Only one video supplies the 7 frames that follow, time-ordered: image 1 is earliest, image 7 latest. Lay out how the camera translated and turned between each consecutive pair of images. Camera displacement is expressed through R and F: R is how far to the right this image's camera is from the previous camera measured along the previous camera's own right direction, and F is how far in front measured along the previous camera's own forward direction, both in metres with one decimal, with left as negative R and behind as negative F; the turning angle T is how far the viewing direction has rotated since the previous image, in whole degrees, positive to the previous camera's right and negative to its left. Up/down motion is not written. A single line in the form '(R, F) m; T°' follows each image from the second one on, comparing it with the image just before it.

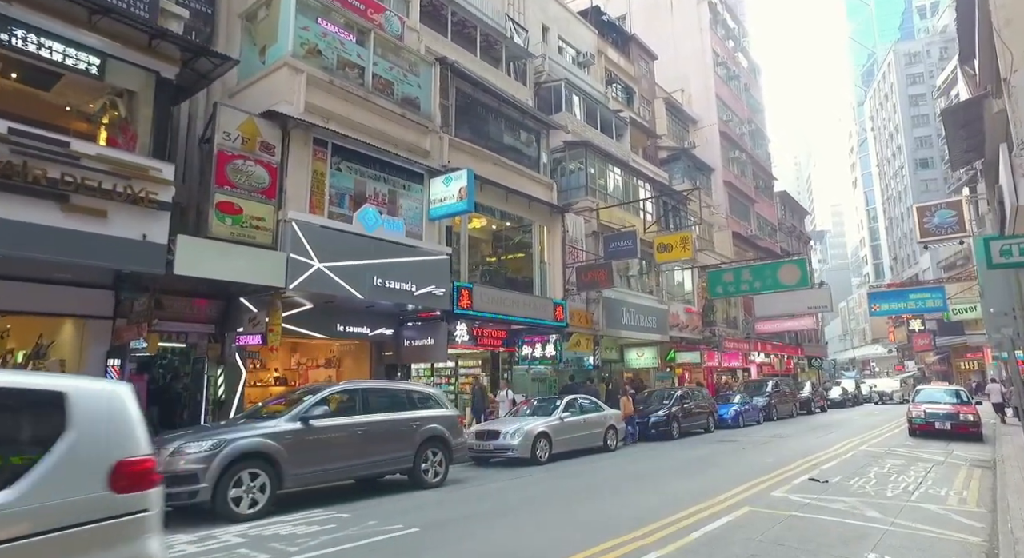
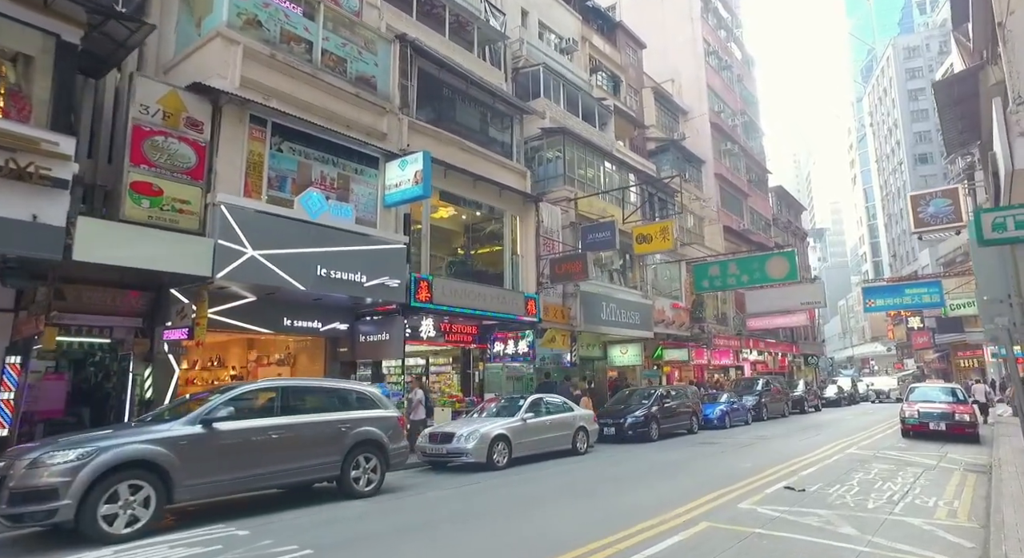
(+0.9, +1.0) m; 0°
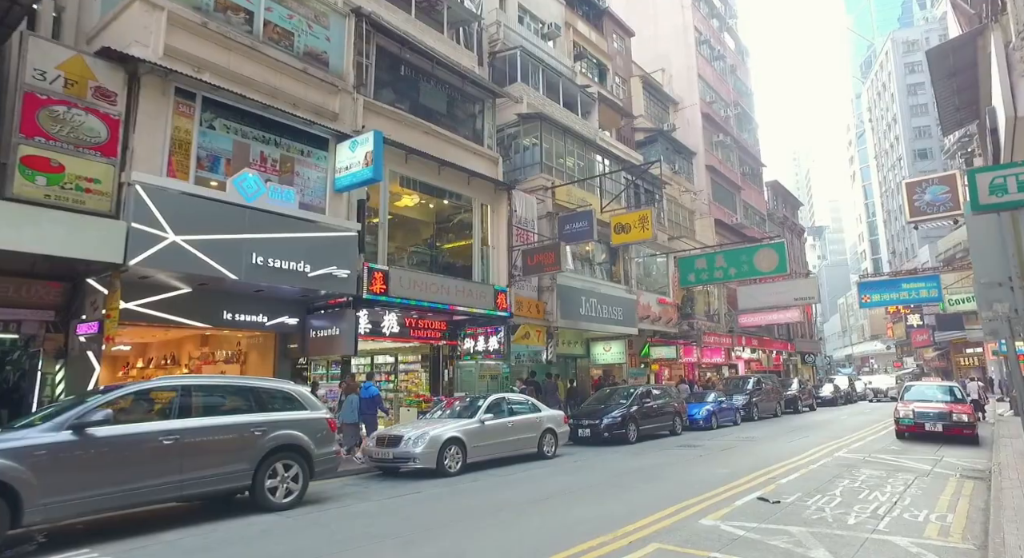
(+0.9, +1.1) m; 0°
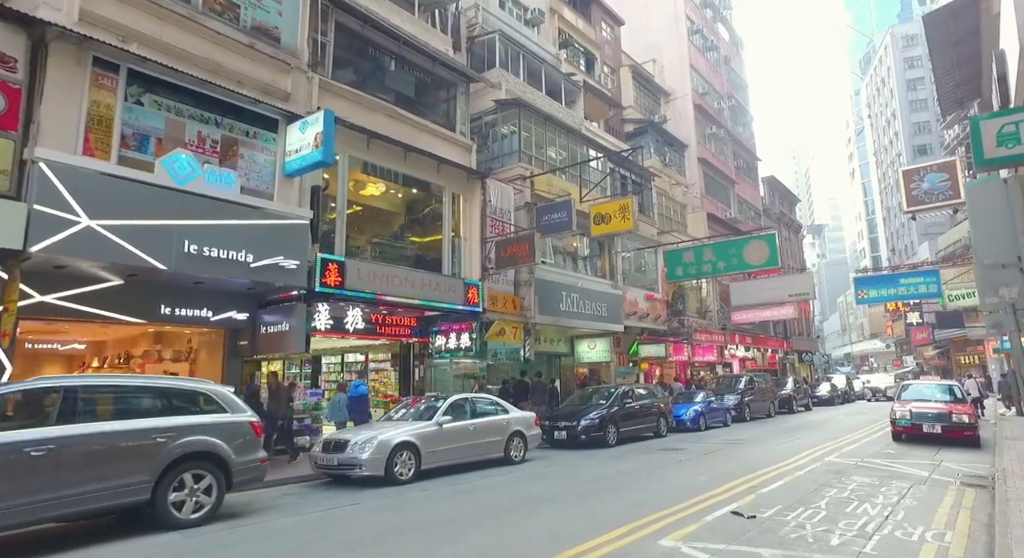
(+0.7, +1.0) m; 0°
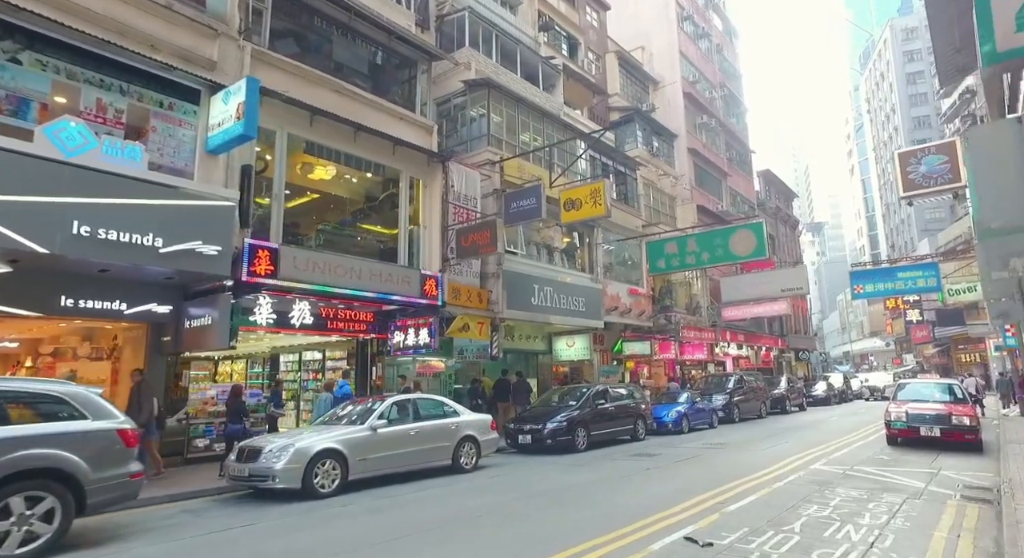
(+0.9, +1.3) m; 0°
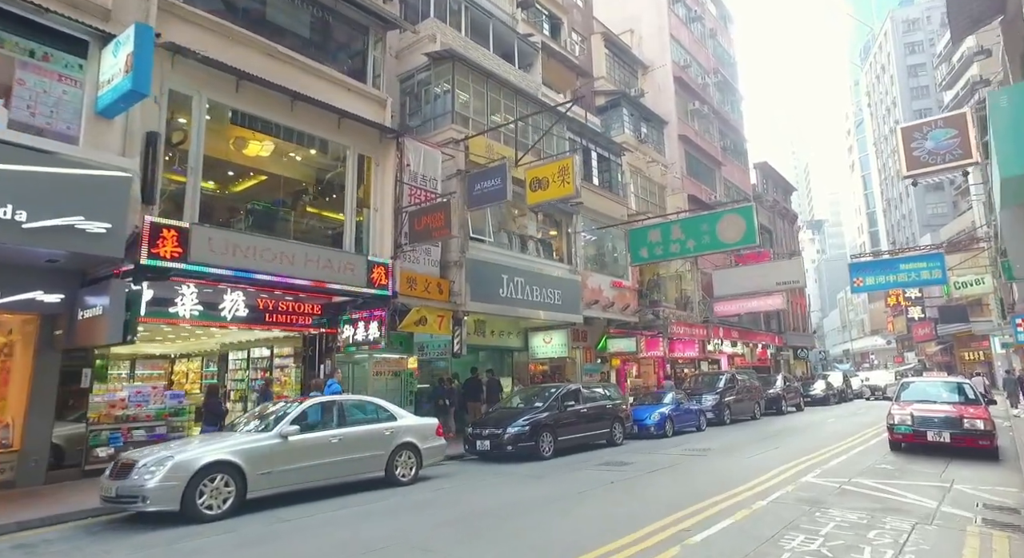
(+0.9, +1.5) m; 0°
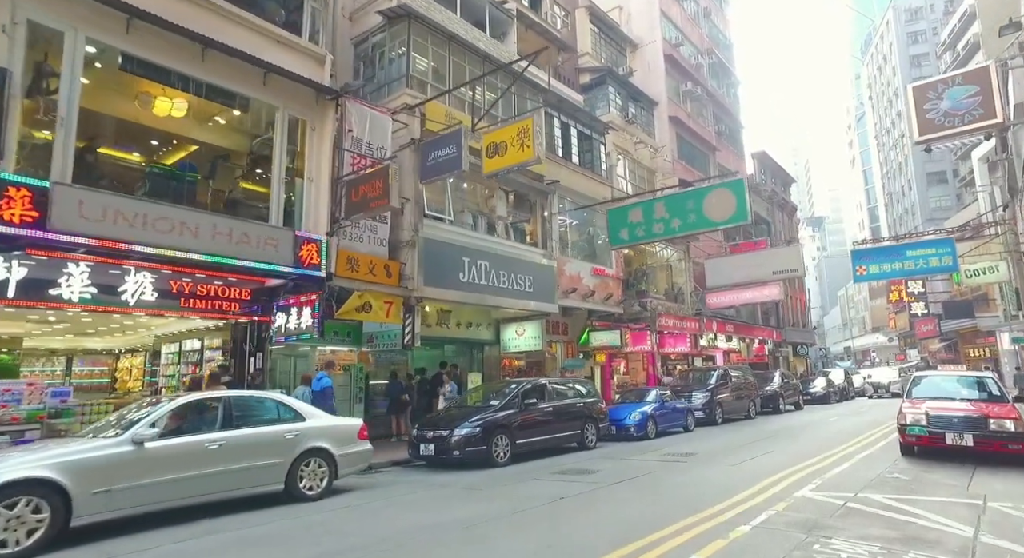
(+0.9, +1.8) m; 0°
